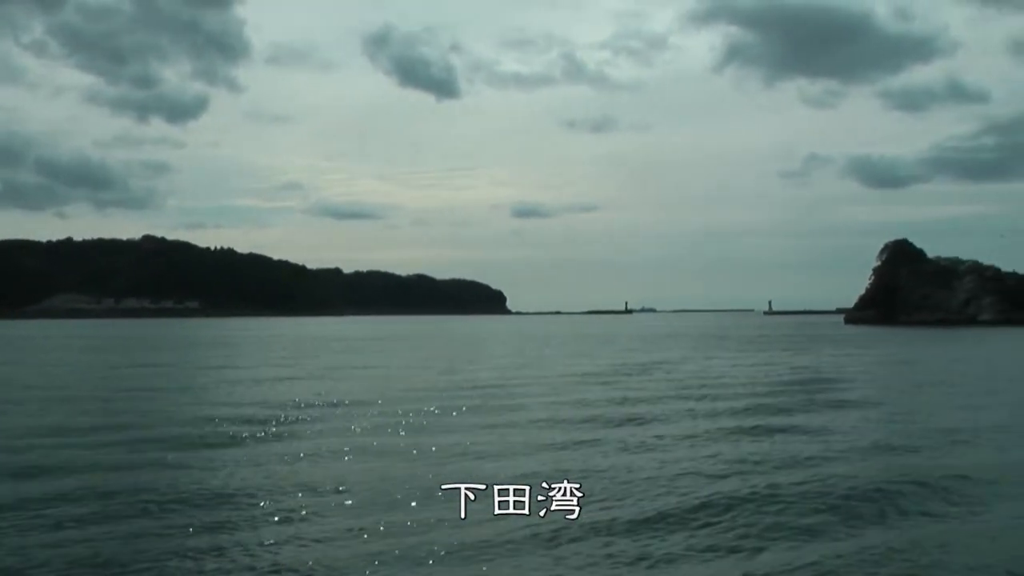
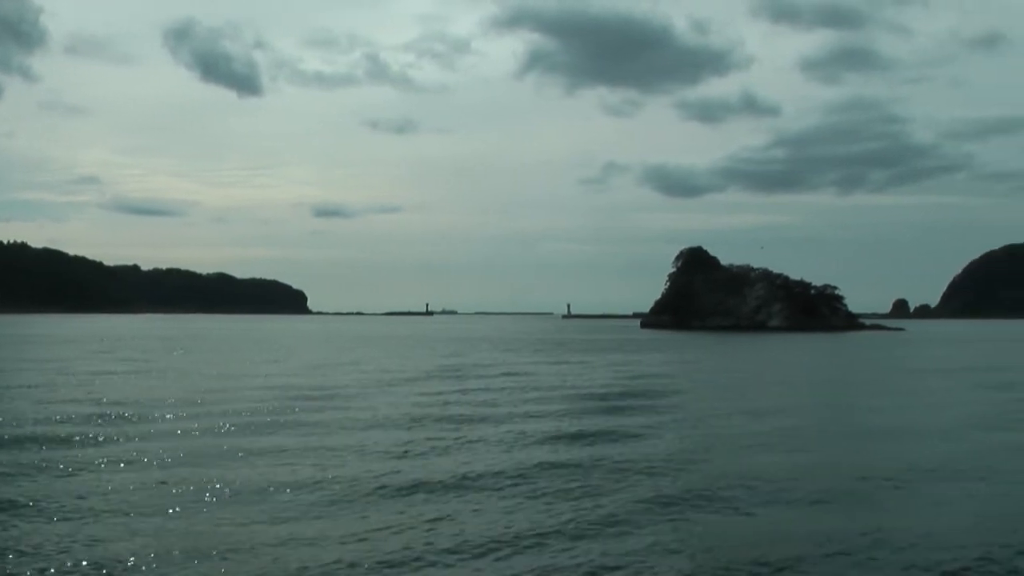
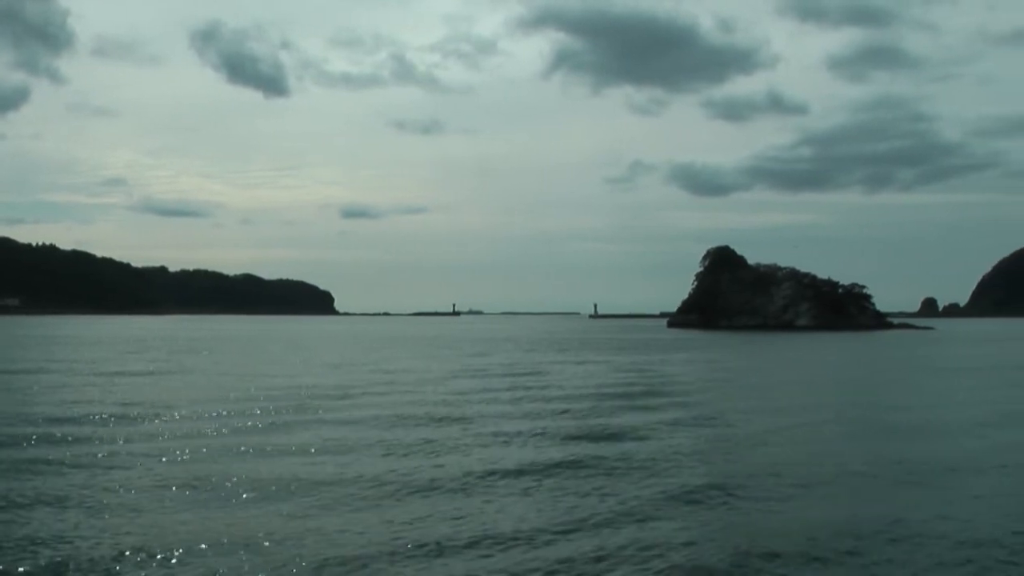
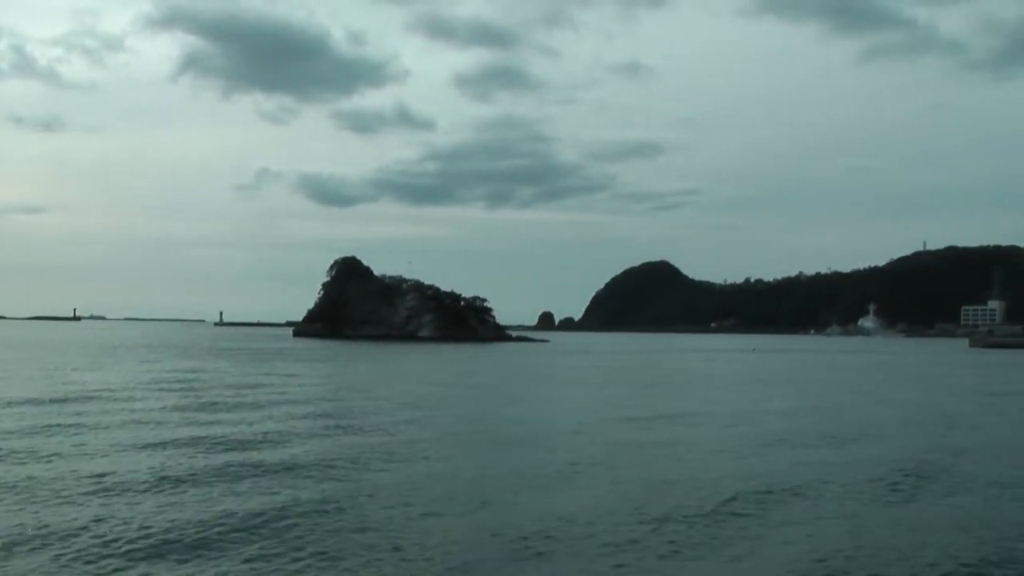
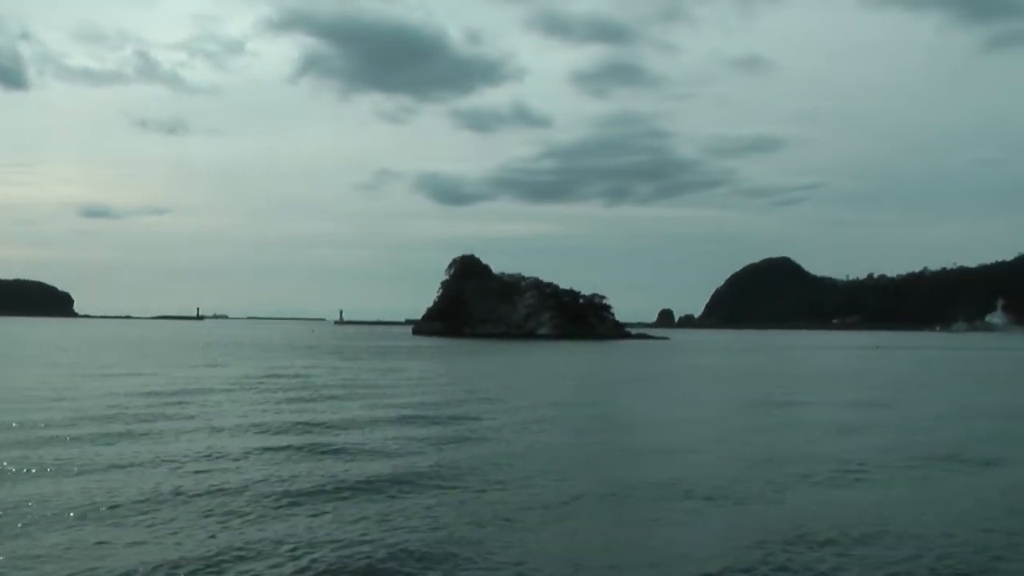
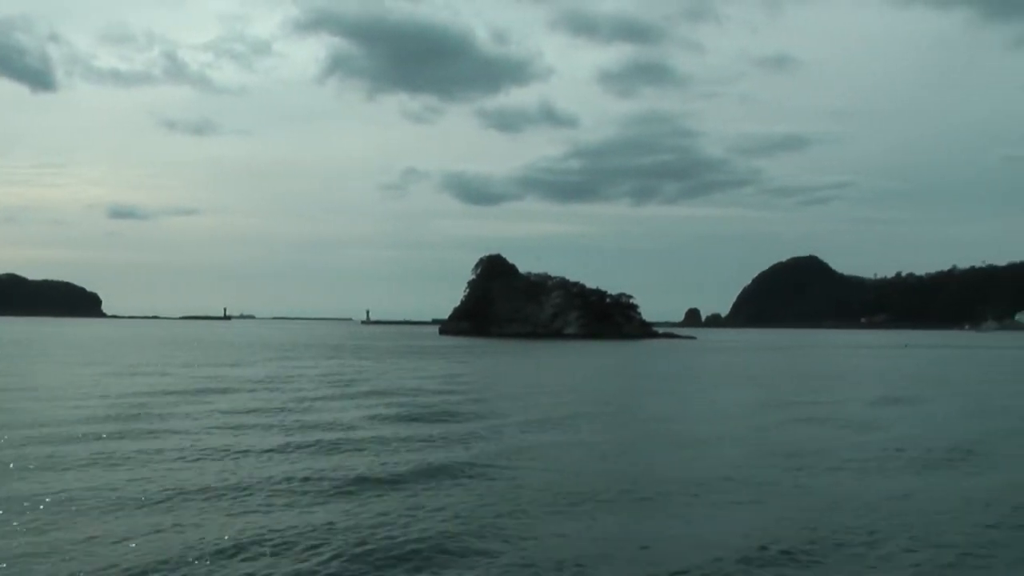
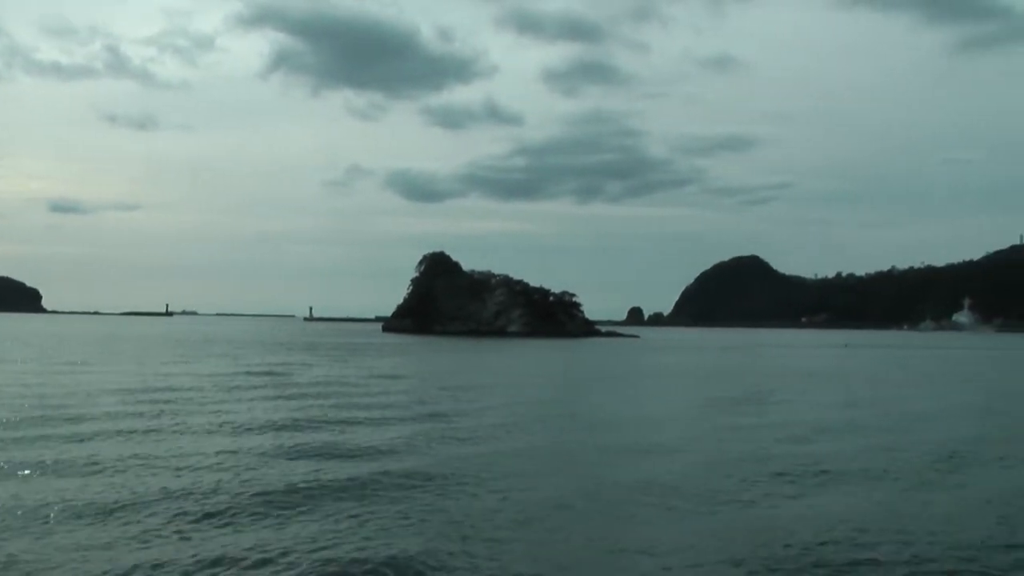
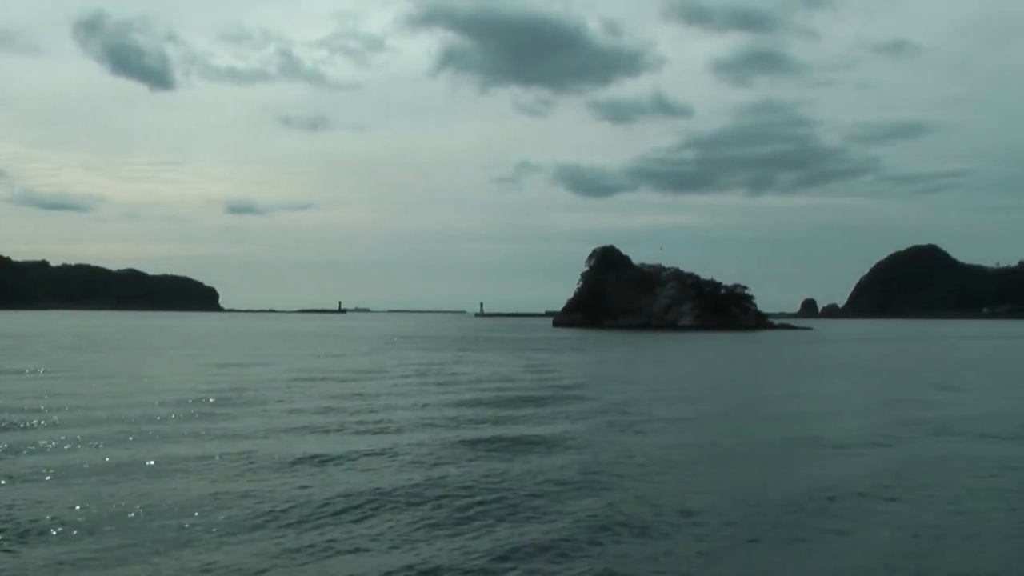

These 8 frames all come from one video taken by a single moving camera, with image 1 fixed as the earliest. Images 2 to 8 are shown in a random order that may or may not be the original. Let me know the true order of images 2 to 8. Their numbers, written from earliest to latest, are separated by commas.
3, 2, 8, 6, 5, 7, 4
